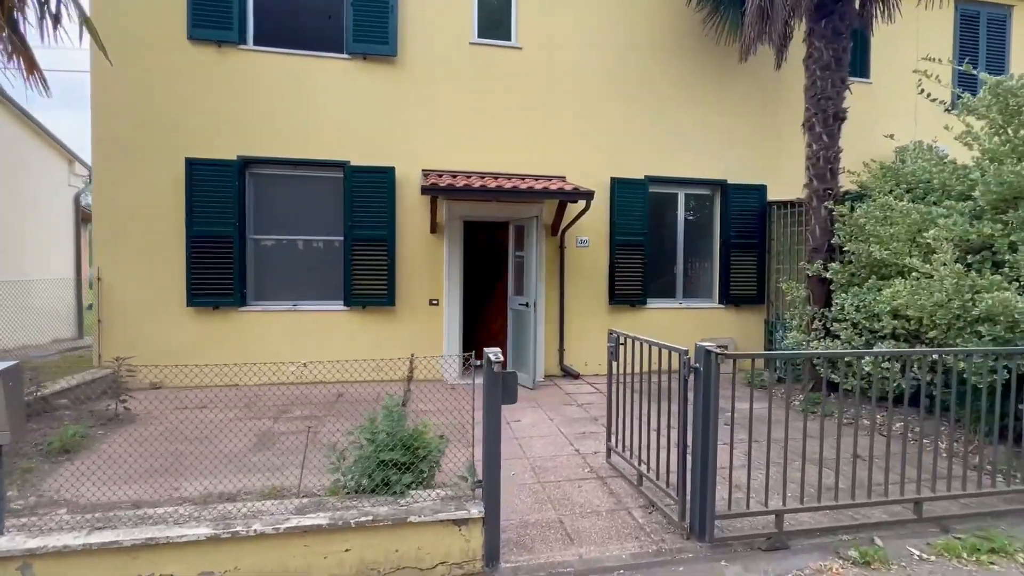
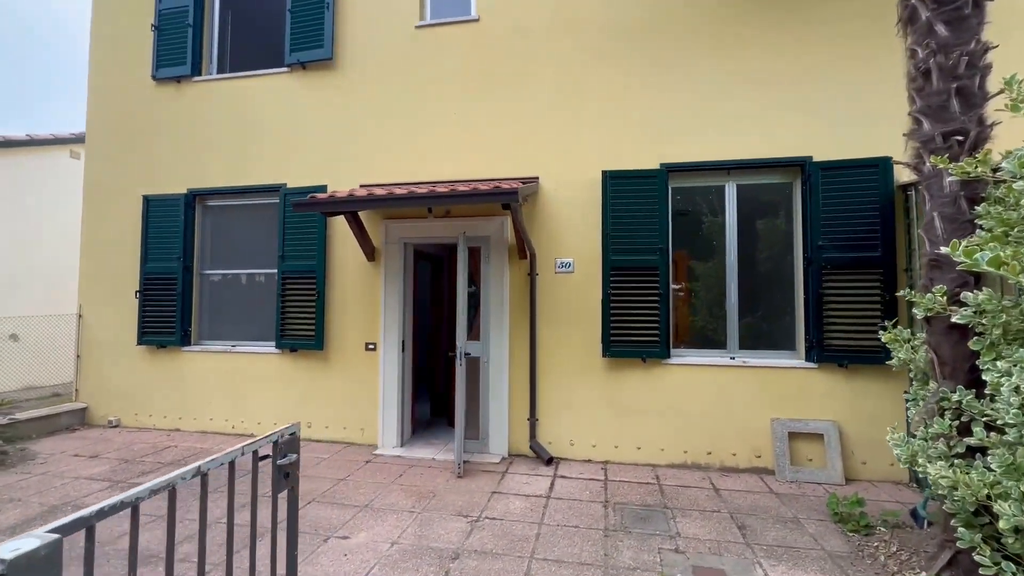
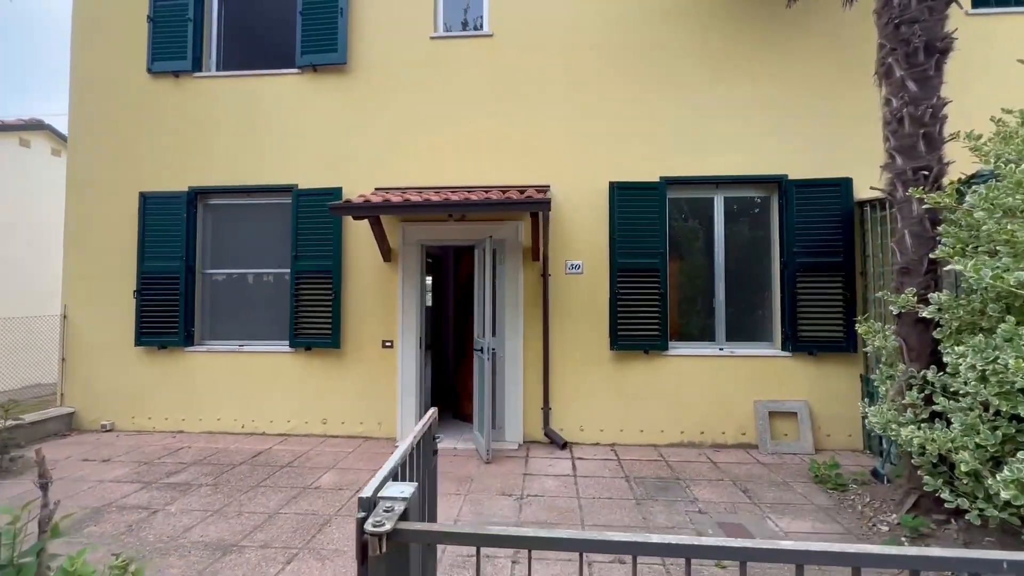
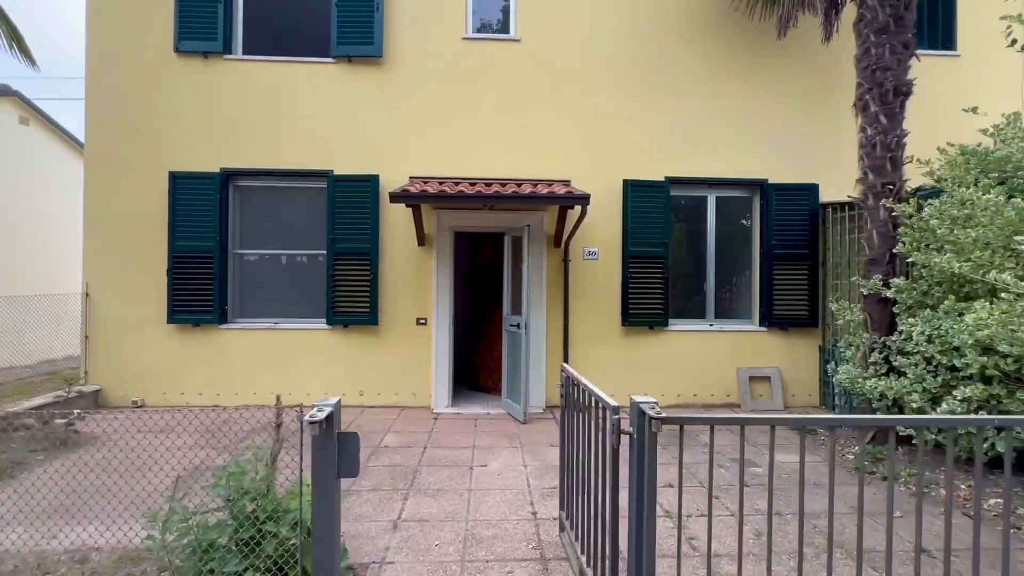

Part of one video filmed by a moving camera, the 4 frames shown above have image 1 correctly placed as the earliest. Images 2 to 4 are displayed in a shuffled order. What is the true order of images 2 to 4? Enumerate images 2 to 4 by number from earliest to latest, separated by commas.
4, 3, 2
